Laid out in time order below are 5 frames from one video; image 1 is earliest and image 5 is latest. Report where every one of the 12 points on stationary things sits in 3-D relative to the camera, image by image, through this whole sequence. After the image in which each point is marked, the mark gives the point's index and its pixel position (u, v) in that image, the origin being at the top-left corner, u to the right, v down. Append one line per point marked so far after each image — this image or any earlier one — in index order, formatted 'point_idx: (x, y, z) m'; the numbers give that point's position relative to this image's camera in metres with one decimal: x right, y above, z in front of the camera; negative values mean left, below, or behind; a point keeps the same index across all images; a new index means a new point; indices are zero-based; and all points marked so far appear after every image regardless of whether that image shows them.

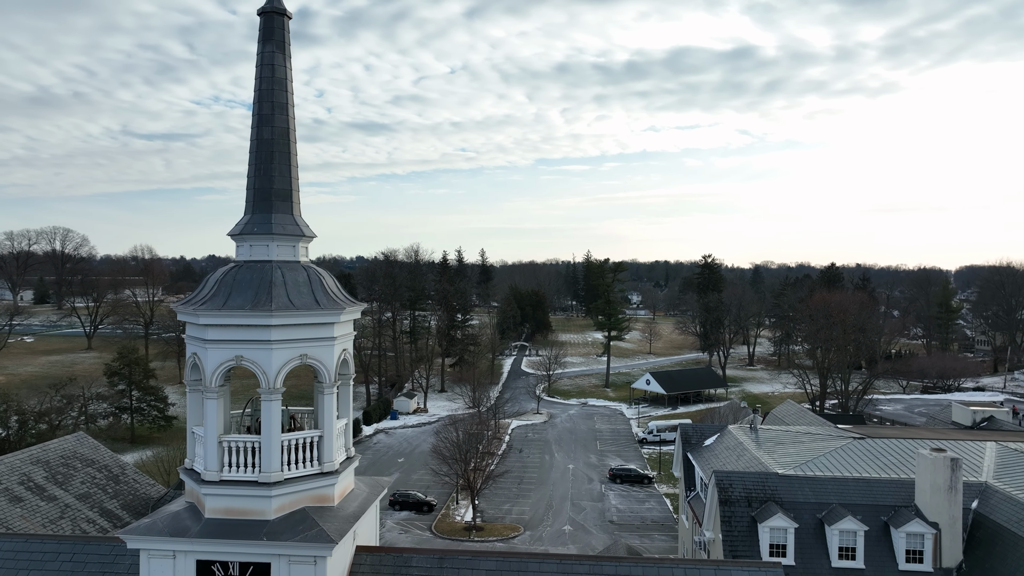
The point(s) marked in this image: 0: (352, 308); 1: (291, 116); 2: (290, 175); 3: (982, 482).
0: (-1.9, -0.3, +8.6) m
1: (-2.6, +2.0, +8.6) m
2: (-2.6, +1.3, +8.5) m
3: (+10.8, -4.4, +17.0) m
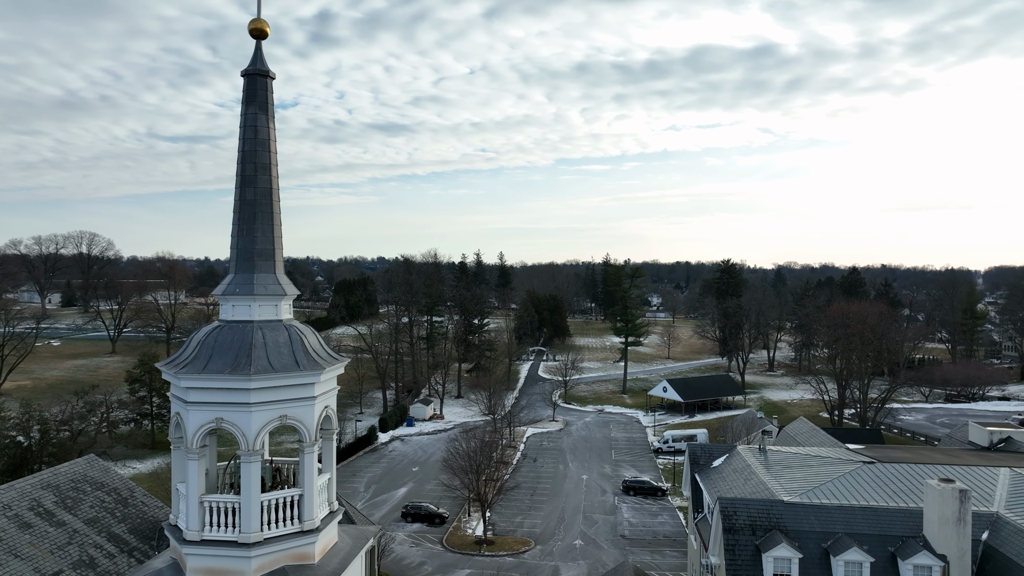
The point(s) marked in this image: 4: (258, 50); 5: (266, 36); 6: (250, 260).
0: (-2.1, -0.9, +8.6) m
1: (-2.8, +1.3, +8.7) m
2: (-2.8, +0.6, +8.6) m
3: (+10.8, -5.0, +16.7) m
4: (-3.0, +2.8, +8.7) m
5: (-2.9, +3.0, +8.8) m
6: (-3.0, +0.3, +8.5) m
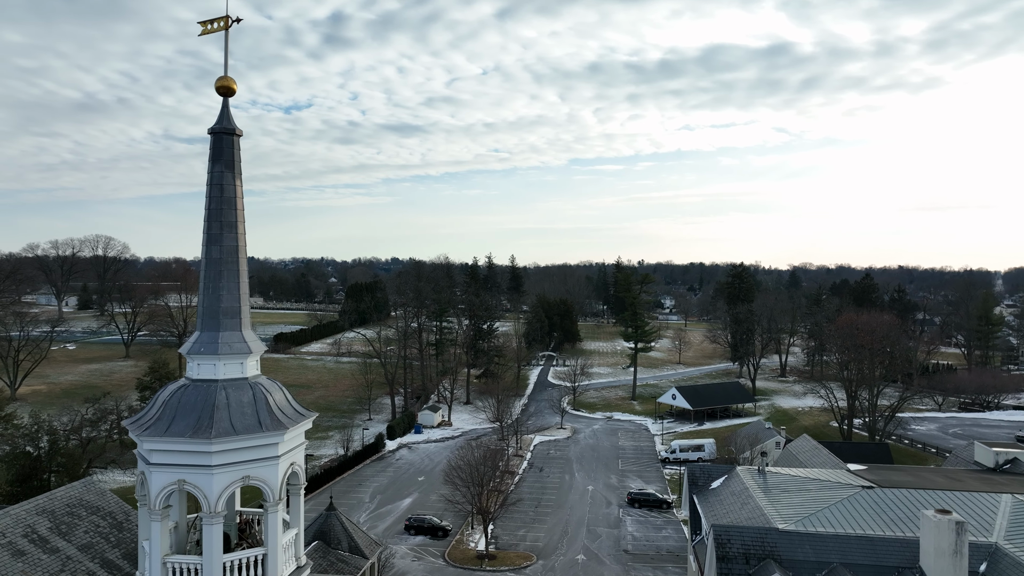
0: (-2.5, -1.6, +8.6) m
1: (-3.2, +0.6, +8.6) m
2: (-3.2, -0.1, +8.6) m
3: (+10.6, -5.6, +16.4) m
4: (-3.4, +2.1, +8.7) m
5: (-3.3, +2.3, +8.7) m
6: (-3.4, -0.3, +8.5) m
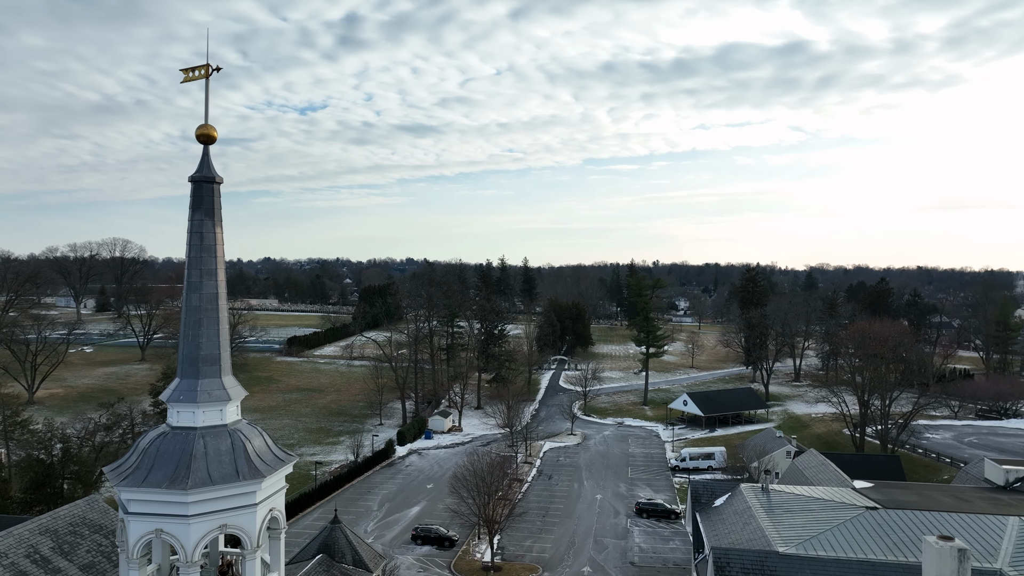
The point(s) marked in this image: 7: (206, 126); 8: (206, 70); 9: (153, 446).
0: (-2.7, -2.1, +8.6) m
1: (-3.4, +0.1, +8.7) m
2: (-3.4, -0.6, +8.6) m
3: (+10.6, -6.1, +16.1) m
4: (-3.6, +1.6, +8.7) m
5: (-3.5, +1.8, +8.8) m
6: (-3.6, -0.9, +8.5) m
7: (-3.6, +1.9, +8.7) m
8: (-3.7, +2.6, +8.9) m
9: (-4.0, -1.8, +8.3) m
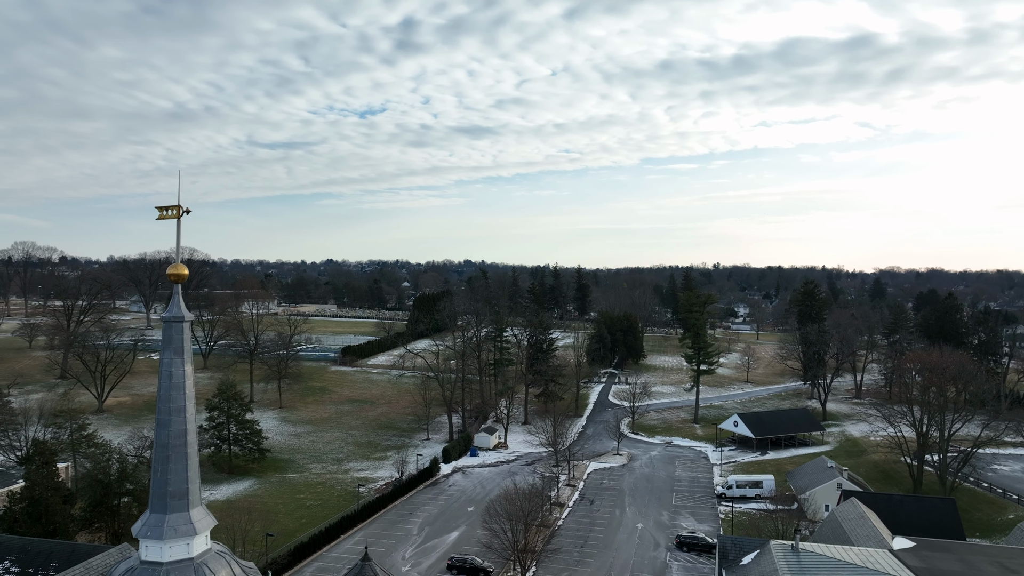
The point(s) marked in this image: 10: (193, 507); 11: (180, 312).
0: (-3.2, -3.7, +8.7) m
1: (-3.9, -1.5, +8.8) m
2: (-3.9, -2.2, +8.7) m
3: (+10.7, -7.7, +15.1) m
4: (-4.0, 0.0, +8.8) m
5: (-4.0, +0.2, +8.9) m
6: (-4.1, -2.5, +8.6) m
7: (-4.0, +0.3, +8.8) m
8: (-4.1, +1.0, +9.0) m
9: (-4.5, -3.4, +8.5) m
10: (-3.8, -2.6, +8.8) m
11: (-4.0, -0.2, +8.8) m
